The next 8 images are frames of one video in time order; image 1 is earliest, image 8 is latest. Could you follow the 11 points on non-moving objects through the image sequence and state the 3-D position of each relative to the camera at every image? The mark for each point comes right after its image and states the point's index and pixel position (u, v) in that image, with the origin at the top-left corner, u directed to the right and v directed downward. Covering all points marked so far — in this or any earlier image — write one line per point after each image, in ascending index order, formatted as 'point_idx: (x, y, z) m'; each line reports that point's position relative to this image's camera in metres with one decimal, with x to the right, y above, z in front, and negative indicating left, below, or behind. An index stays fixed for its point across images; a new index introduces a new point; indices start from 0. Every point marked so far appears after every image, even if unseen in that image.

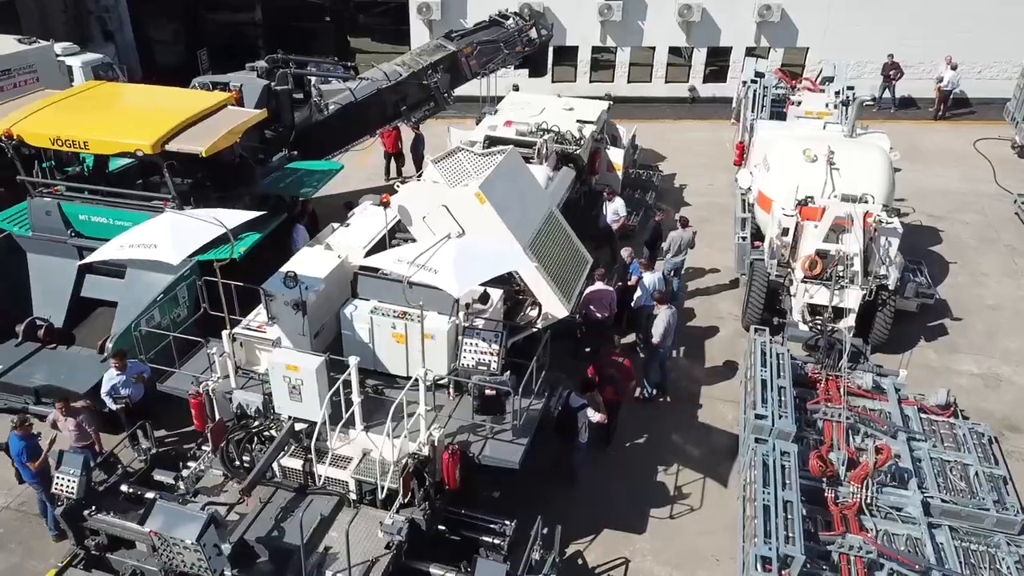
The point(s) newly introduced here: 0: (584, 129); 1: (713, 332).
0: (+1.1, +2.3, +12.0) m
1: (+2.6, -0.6, +10.6) m
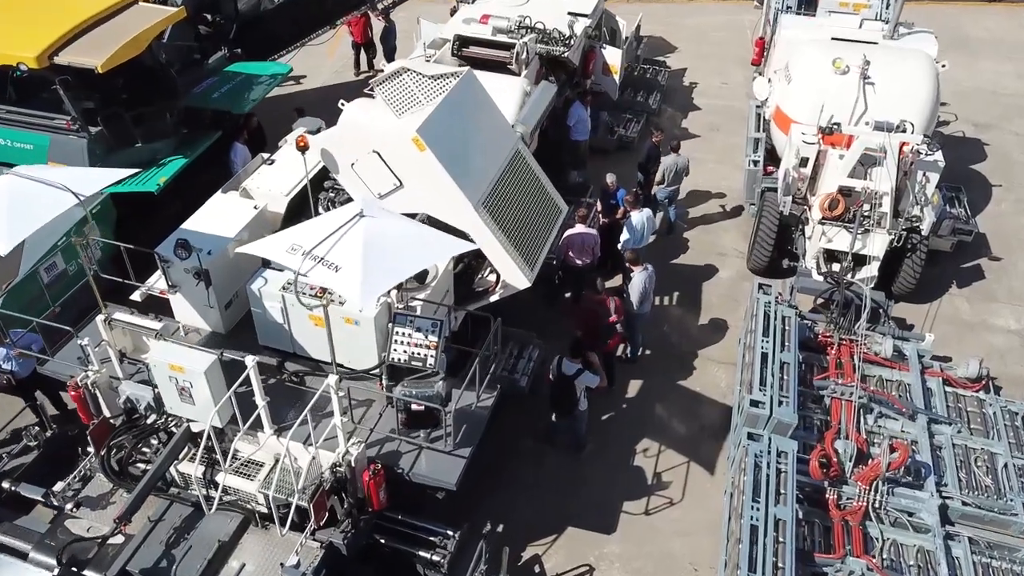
0: (+0.8, +3.3, +10.2) m
1: (+2.3, +0.2, +9.2) m
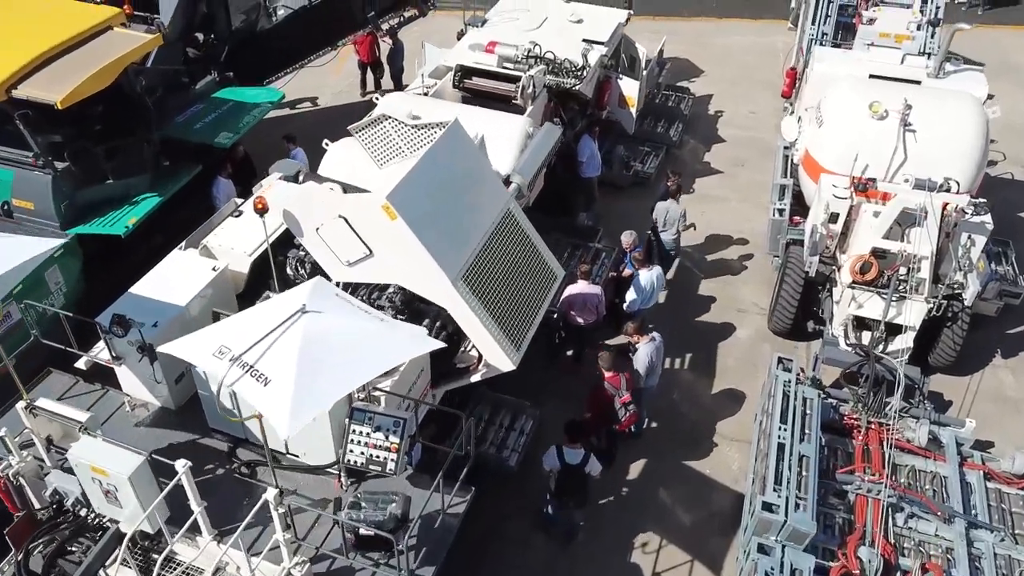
0: (+0.9, +2.7, +9.4) m
1: (+2.3, -0.4, +8.5) m
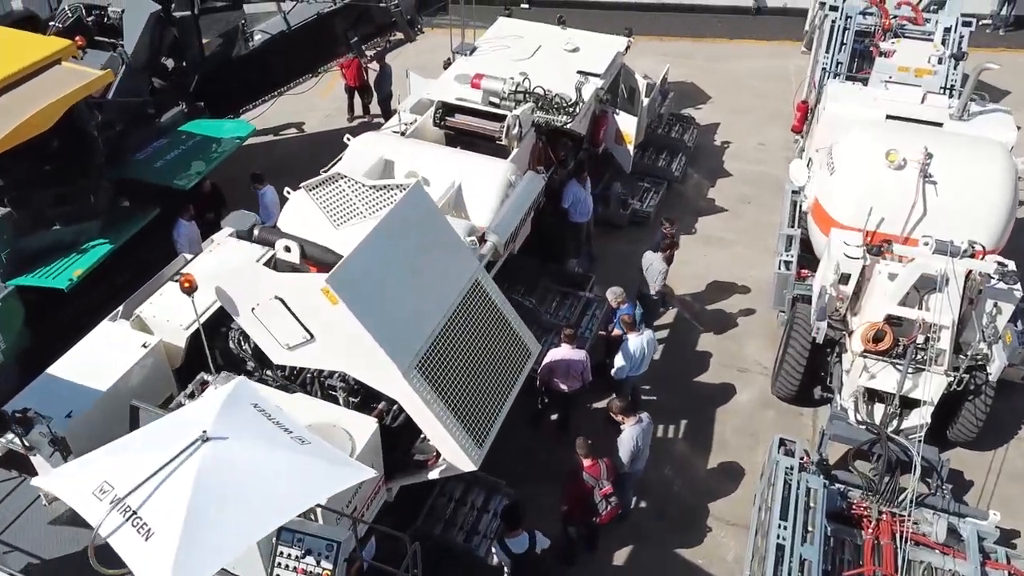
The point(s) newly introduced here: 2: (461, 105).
0: (+0.8, +2.2, +8.8) m
1: (+2.1, -1.0, +7.8) m
2: (-0.5, +1.8, +8.1) m
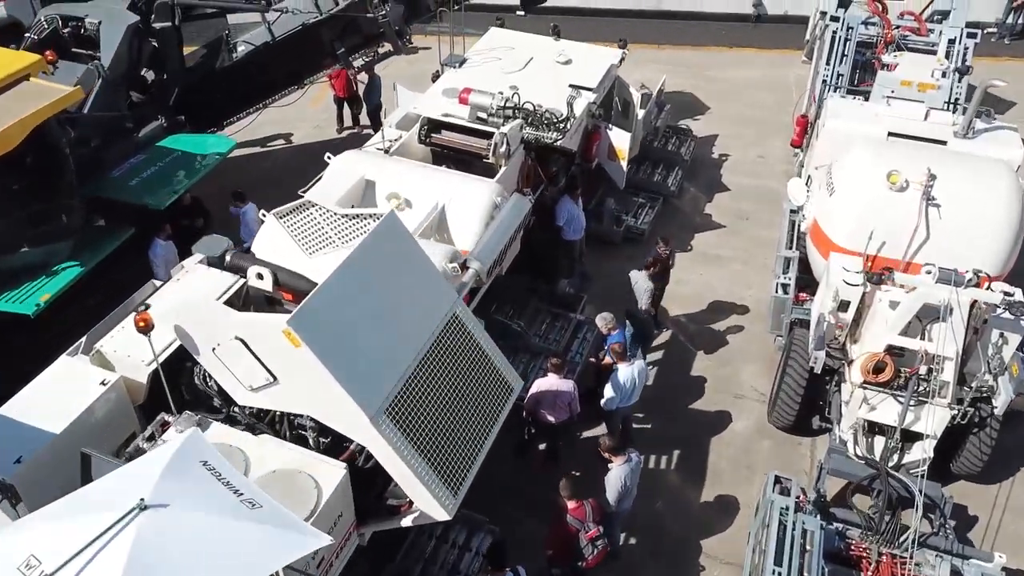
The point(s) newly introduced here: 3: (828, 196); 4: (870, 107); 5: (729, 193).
0: (+0.7, +2.0, +8.5) m
1: (+2.0, -1.2, +7.5) m
2: (-0.6, +1.6, +7.8) m
3: (+2.9, +0.8, +7.3) m
4: (+3.6, +1.8, +8.2) m
5: (+2.8, +1.2, +10.5) m
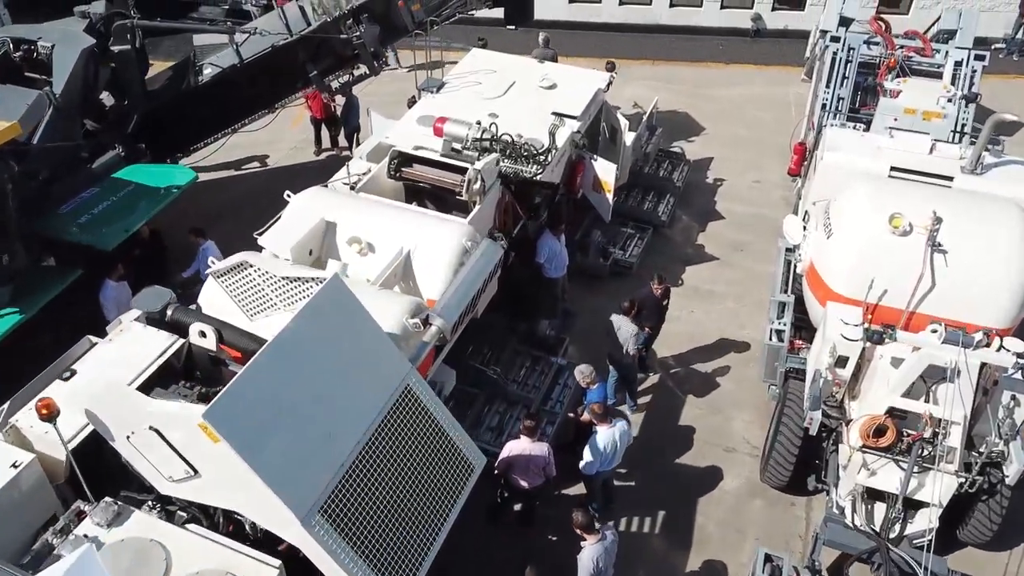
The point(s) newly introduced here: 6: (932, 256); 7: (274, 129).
0: (+0.5, +1.6, +8.0) m
1: (+1.7, -1.6, +7.0) m
2: (-0.8, +1.2, +7.3) m
3: (+2.6, +0.4, +6.8) m
4: (+3.4, +1.4, +7.7) m
5: (+2.6, +0.8, +10.0) m
6: (+3.3, +0.3, +6.3) m
7: (-3.4, +2.3, +11.6) m
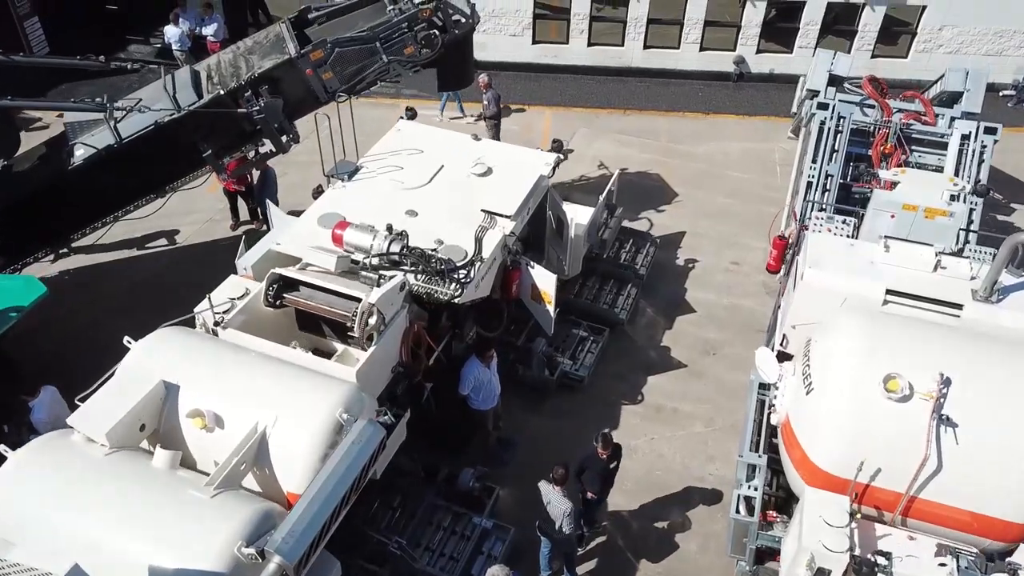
0: (-0.2, +0.4, +6.6) m
1: (+1.1, -2.8, +5.6) m
2: (-1.5, +0.1, +5.9) m
3: (+2.0, -0.7, +5.5) m
4: (+2.8, +0.3, +6.4) m
5: (+1.9, -0.3, +8.6) m
6: (+2.6, -0.9, +4.9) m
7: (-4.1, +1.2, +10.3) m
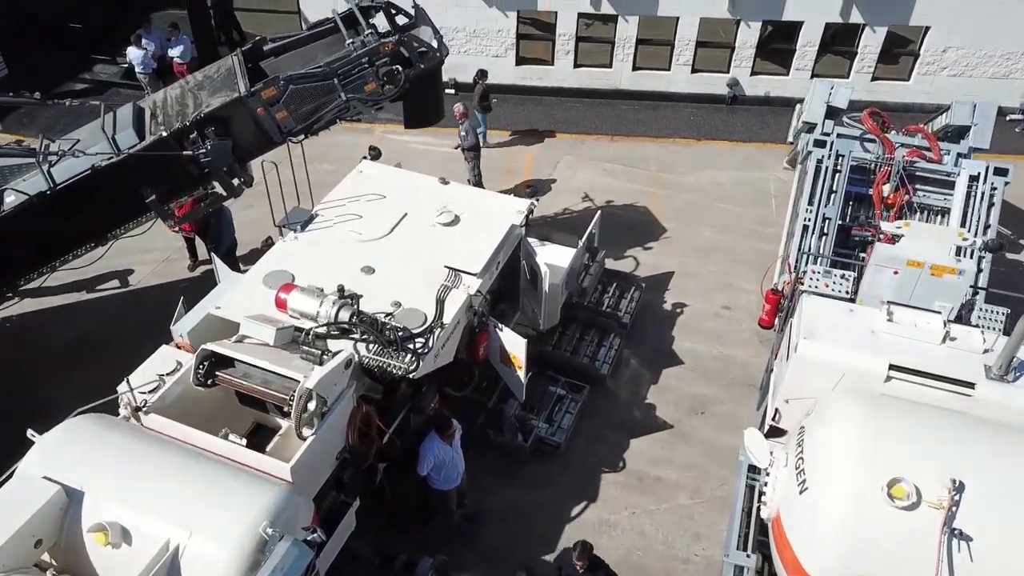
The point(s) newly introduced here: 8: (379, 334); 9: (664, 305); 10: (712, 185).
0: (-0.5, -0.1, +6.0) m
1: (+0.8, -3.3, +5.0) m
2: (-1.8, -0.4, +5.3) m
3: (+1.7, -1.2, +4.8) m
4: (+2.5, -0.2, +5.8) m
5: (+1.7, -0.8, +8.0) m
6: (+2.3, -1.4, +4.3) m
7: (-4.4, +0.7, +9.6) m
8: (-0.9, -0.3, +5.5) m
9: (+1.6, -0.2, +8.7) m
10: (+2.6, +1.3, +10.6) m
